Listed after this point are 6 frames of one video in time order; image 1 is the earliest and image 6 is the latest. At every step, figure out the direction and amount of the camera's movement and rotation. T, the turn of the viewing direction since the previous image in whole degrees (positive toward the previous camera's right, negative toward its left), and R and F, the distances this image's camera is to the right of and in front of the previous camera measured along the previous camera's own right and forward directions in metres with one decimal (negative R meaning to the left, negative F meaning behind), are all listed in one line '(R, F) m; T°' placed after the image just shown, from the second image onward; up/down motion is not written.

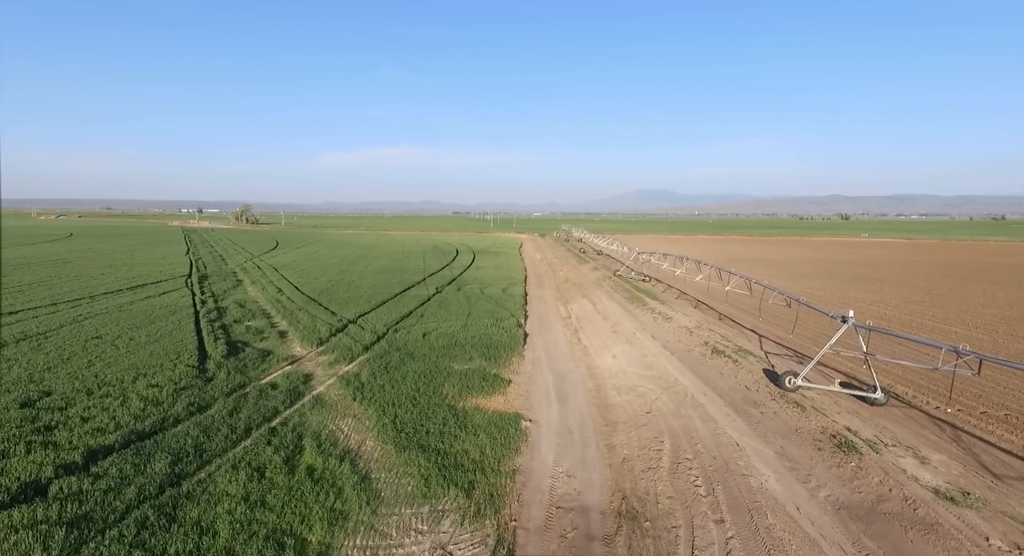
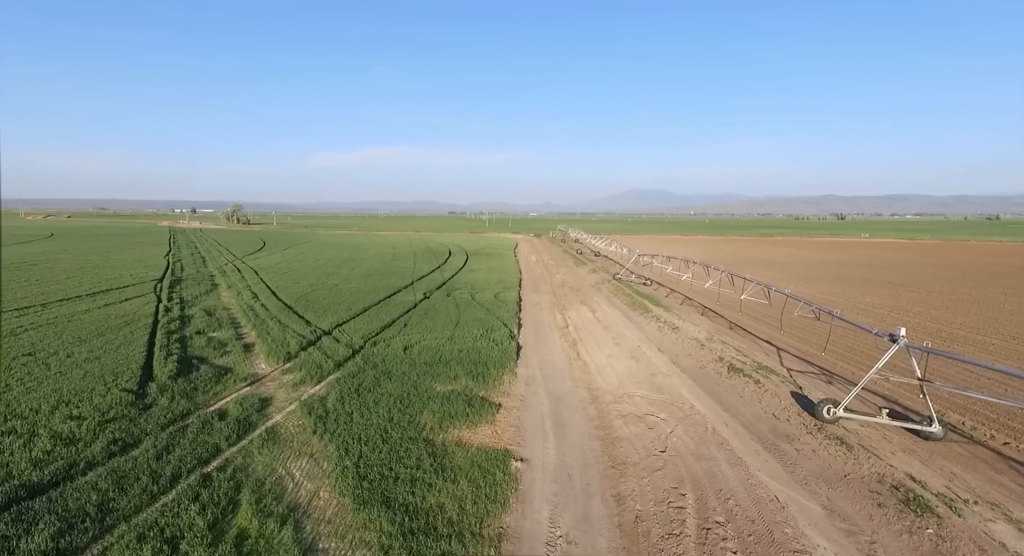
(+0.1, +1.6) m; 0°
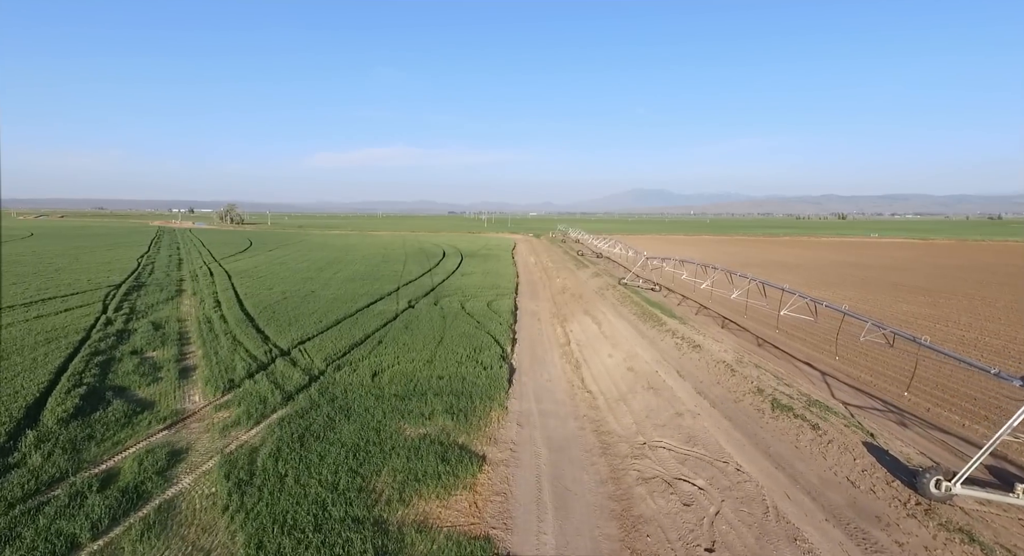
(+0.2, +2.4) m; 0°
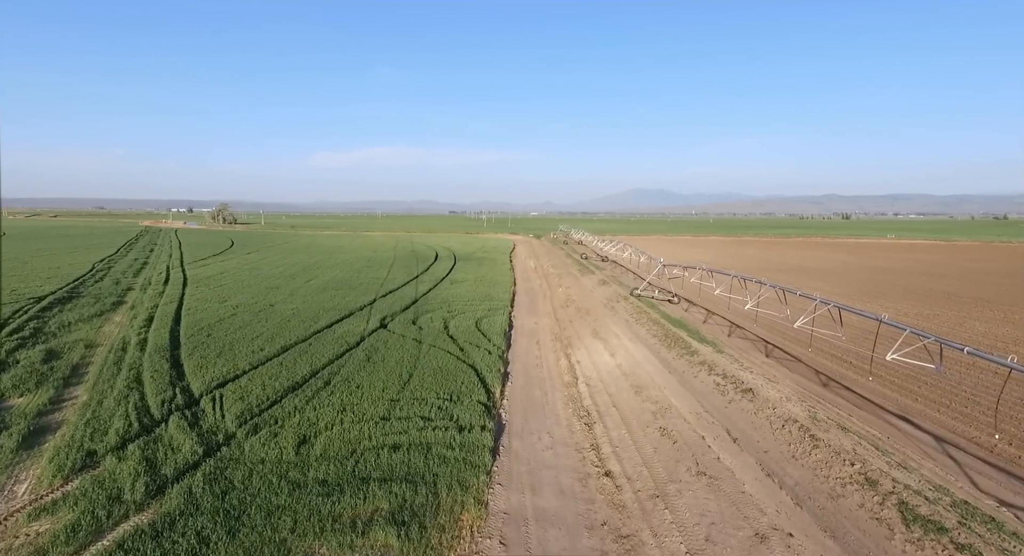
(+0.2, +3.5) m; 0°
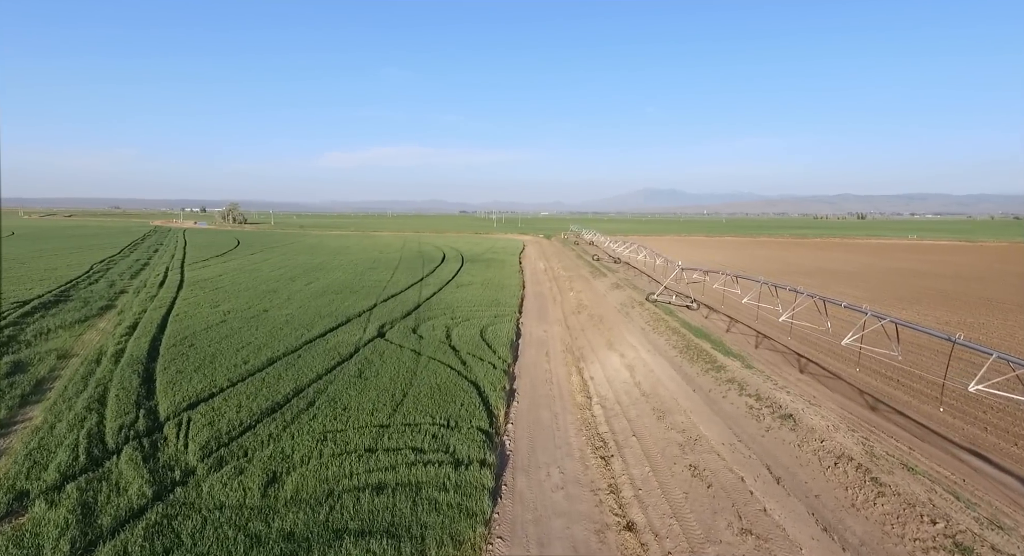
(+0.1, +1.2) m; -1°
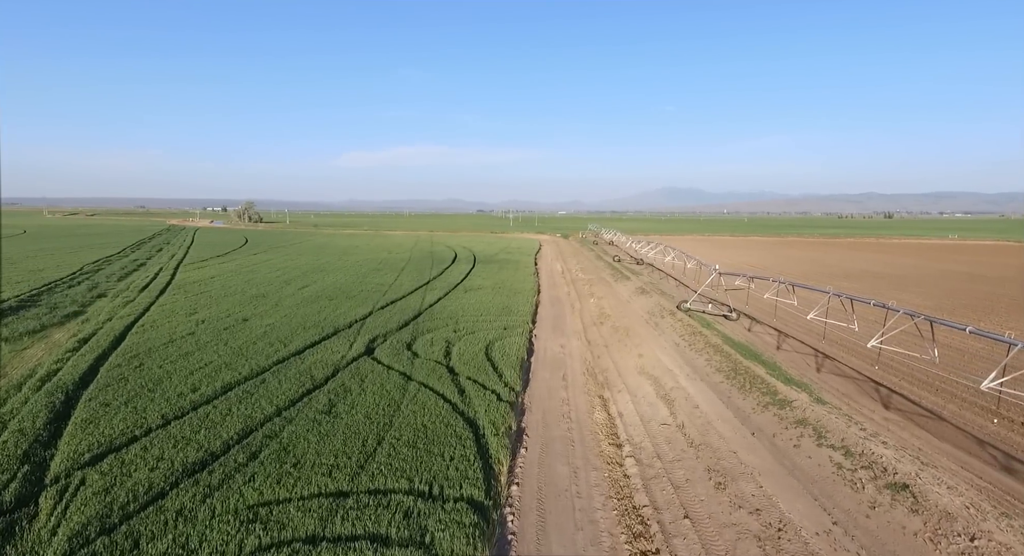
(+0.1, +2.4) m; -2°
